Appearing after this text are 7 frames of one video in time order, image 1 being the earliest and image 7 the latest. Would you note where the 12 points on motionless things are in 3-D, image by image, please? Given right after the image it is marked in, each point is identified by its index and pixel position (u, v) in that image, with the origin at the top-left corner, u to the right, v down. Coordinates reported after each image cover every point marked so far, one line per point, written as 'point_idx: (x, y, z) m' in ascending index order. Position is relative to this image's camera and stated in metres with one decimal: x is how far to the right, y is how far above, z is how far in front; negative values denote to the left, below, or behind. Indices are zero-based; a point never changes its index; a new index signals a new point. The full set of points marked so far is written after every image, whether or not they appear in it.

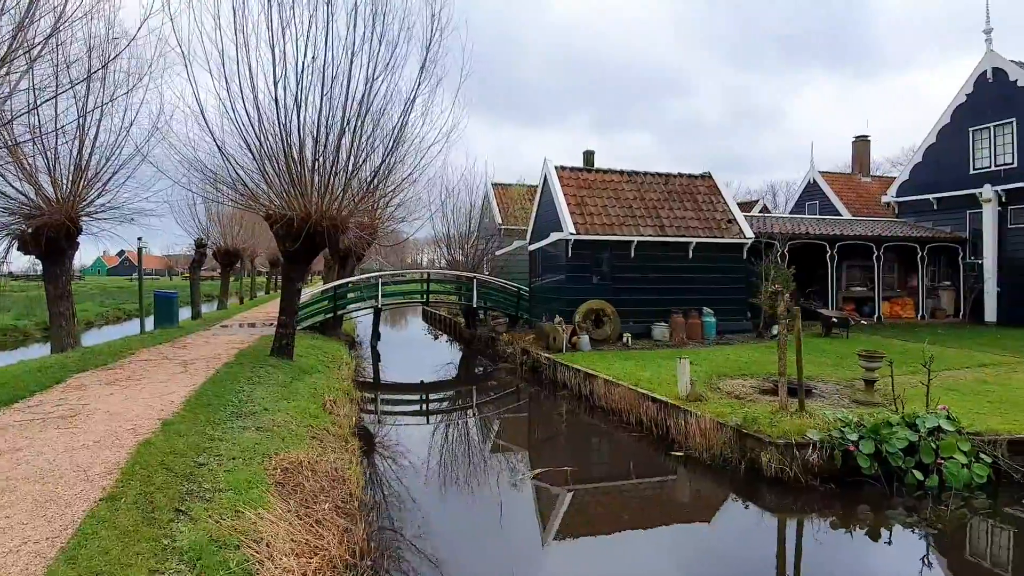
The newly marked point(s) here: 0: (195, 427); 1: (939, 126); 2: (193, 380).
0: (-3.1, -1.3, +5.5) m
1: (+13.7, +5.2, +18.2) m
2: (-4.3, -1.3, +7.7) m
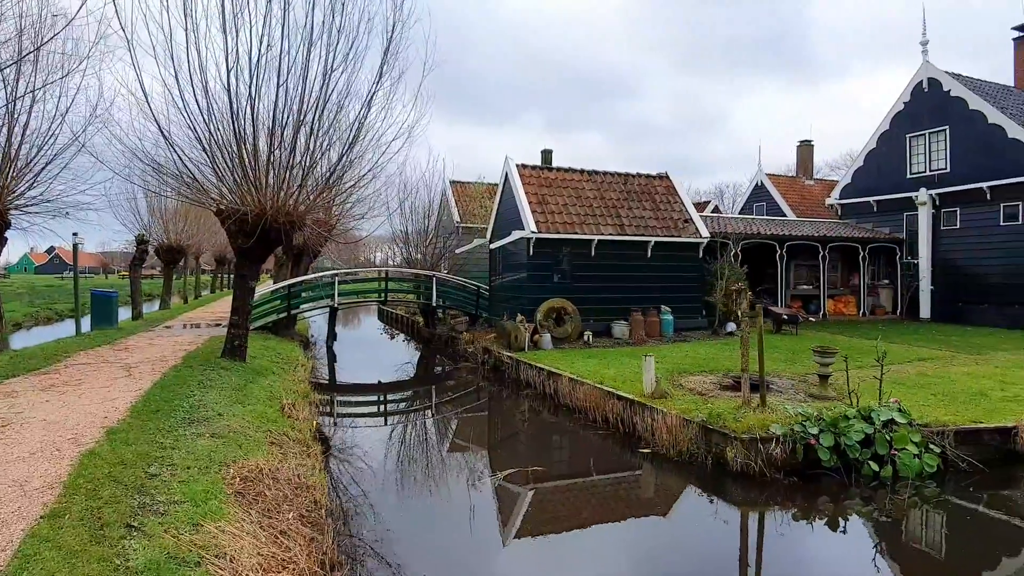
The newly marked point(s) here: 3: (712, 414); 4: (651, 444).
0: (-3.4, -1.3, +5.2) m
1: (+12.3, +5.2, +19.2) m
2: (-4.8, -1.2, +7.3) m
3: (+2.3, -1.4, +6.5) m
4: (+1.7, -1.9, +6.8) m
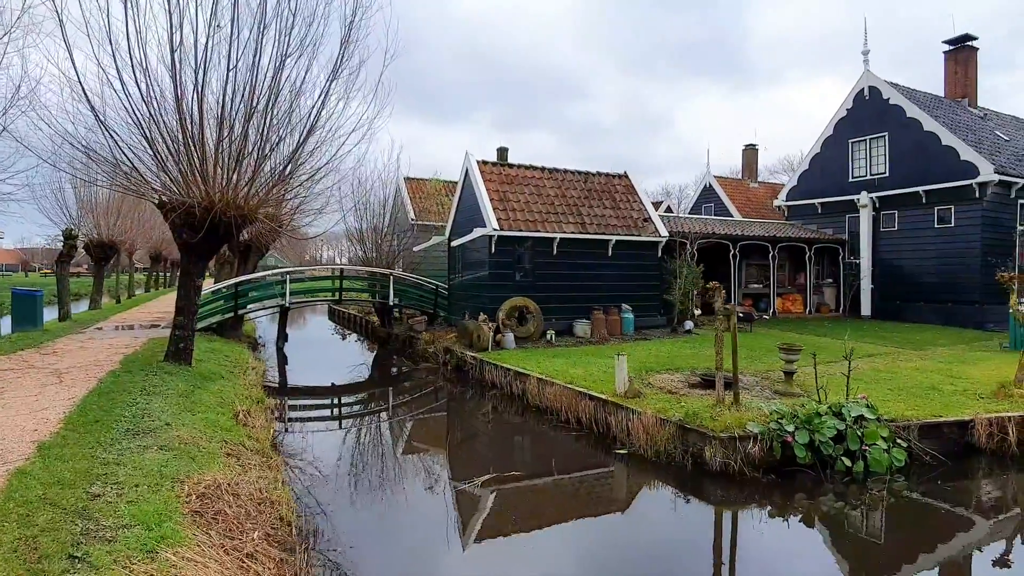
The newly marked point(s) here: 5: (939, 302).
0: (-3.5, -1.3, +4.7) m
1: (+10.9, +5.3, +19.9) m
2: (-5.1, -1.2, +6.6) m
3: (+2.0, -1.4, +6.4) m
4: (+1.4, -1.8, +6.7) m
5: (+12.7, -0.4, +17.0) m
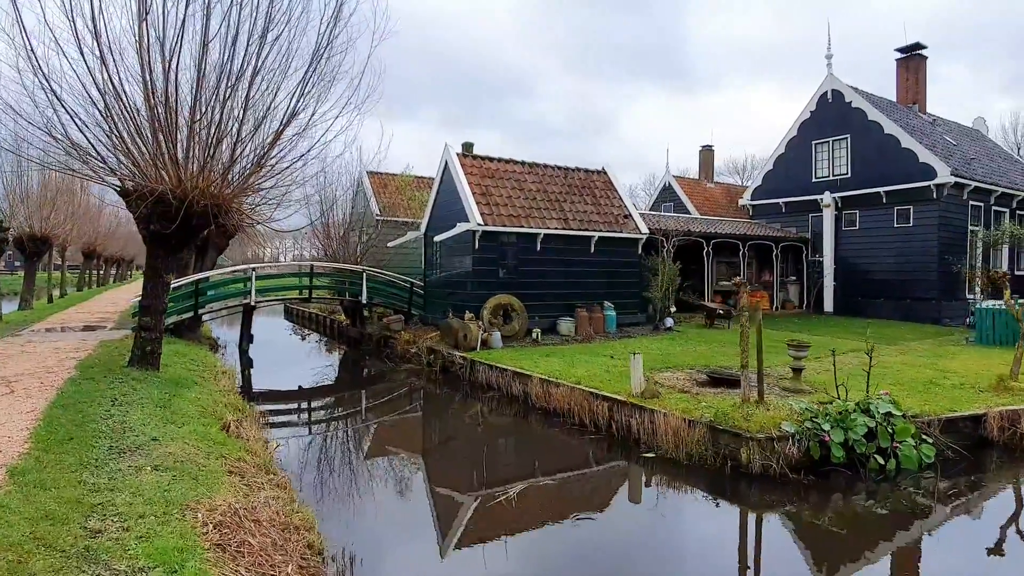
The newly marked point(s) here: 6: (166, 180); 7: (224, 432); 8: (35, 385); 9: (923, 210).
0: (-3.1, -1.3, +3.9) m
1: (+9.8, +5.4, +20.4) m
2: (-4.8, -1.2, +5.7) m
3: (+2.2, -1.4, +6.2) m
4: (+1.6, -1.8, +6.5) m
5: (+11.9, -0.3, +17.6) m
6: (-4.8, +1.5, +8.0) m
7: (-2.9, -1.5, +5.9) m
8: (-5.6, -1.1, +6.7) m
9: (+12.2, +2.3, +17.0) m
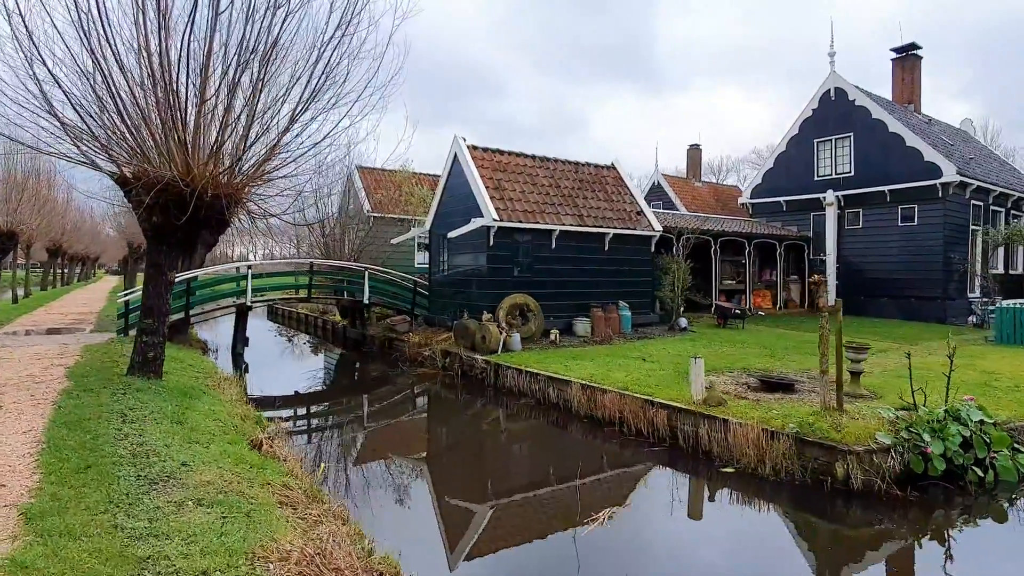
0: (-2.4, -1.3, +3.2) m
1: (+9.8, +5.4, +20.3) m
2: (-4.2, -1.2, +4.9) m
3: (+2.9, -1.3, +5.7) m
4: (+2.2, -1.8, +5.9) m
5: (+12.0, -0.3, +17.6) m
6: (-4.3, +1.5, +7.1) m
7: (-2.3, -1.5, +5.1) m
8: (-5.0, -1.1, +5.8) m
9: (+12.3, +2.3, +17.0) m
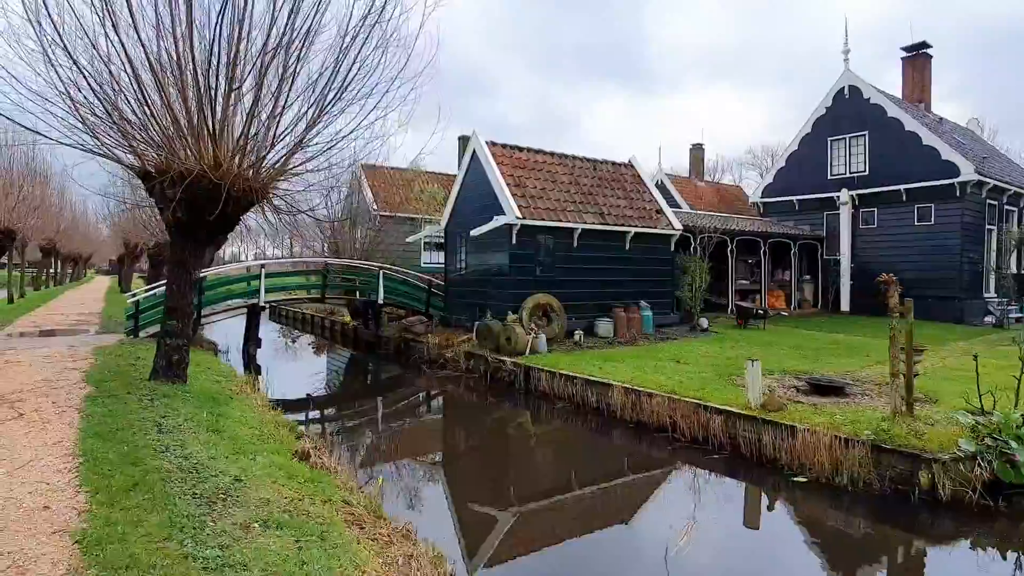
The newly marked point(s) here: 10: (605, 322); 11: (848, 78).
0: (-1.8, -1.2, +2.8) m
1: (+10.1, +5.4, +20.1) m
2: (-3.6, -1.2, +4.5) m
3: (+3.4, -1.3, +5.4) m
4: (+2.7, -1.8, +5.6) m
5: (+12.4, -0.3, +17.4) m
6: (-3.7, +1.5, +6.7) m
7: (-1.7, -1.5, +4.8) m
8: (-4.4, -1.1, +5.4) m
9: (+12.7, +2.3, +16.8) m
10: (+2.0, -0.7, +12.5) m
11: (+11.0, +6.9, +18.6) m
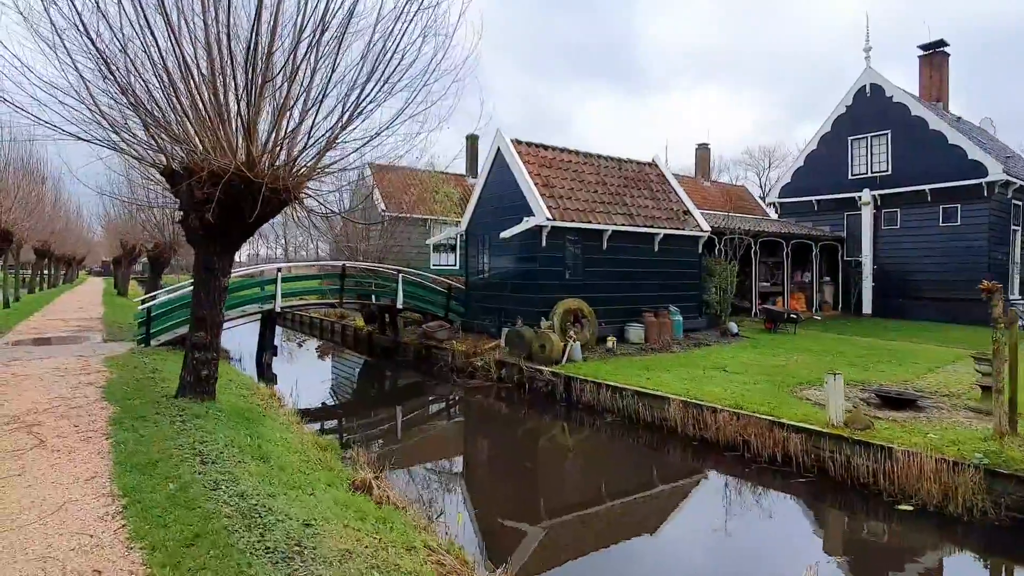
0: (-1.1, -1.3, +2.3) m
1: (+10.6, +5.3, +19.7) m
2: (-3.0, -1.3, +4.0) m
3: (+4.0, -1.4, +4.9) m
4: (+3.4, -1.8, +5.2) m
5: (+12.9, -0.4, +17.1) m
6: (-3.1, +1.4, +6.2) m
7: (-1.1, -1.5, +4.2) m
8: (-3.8, -1.2, +4.9) m
9: (+13.2, +2.3, +16.5) m
10: (+2.6, -0.8, +12.0) m
11: (+11.4, +6.8, +18.2) m
